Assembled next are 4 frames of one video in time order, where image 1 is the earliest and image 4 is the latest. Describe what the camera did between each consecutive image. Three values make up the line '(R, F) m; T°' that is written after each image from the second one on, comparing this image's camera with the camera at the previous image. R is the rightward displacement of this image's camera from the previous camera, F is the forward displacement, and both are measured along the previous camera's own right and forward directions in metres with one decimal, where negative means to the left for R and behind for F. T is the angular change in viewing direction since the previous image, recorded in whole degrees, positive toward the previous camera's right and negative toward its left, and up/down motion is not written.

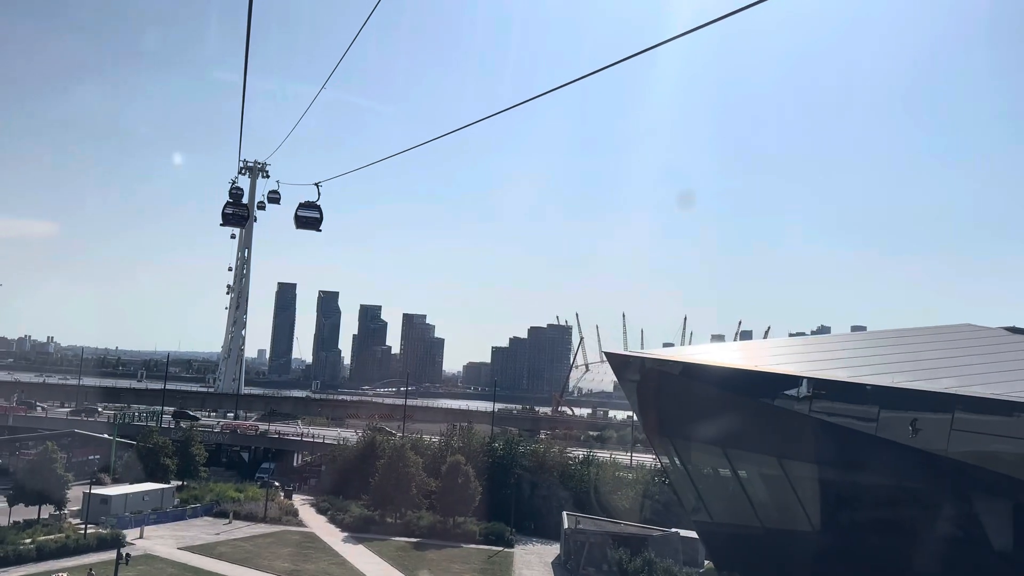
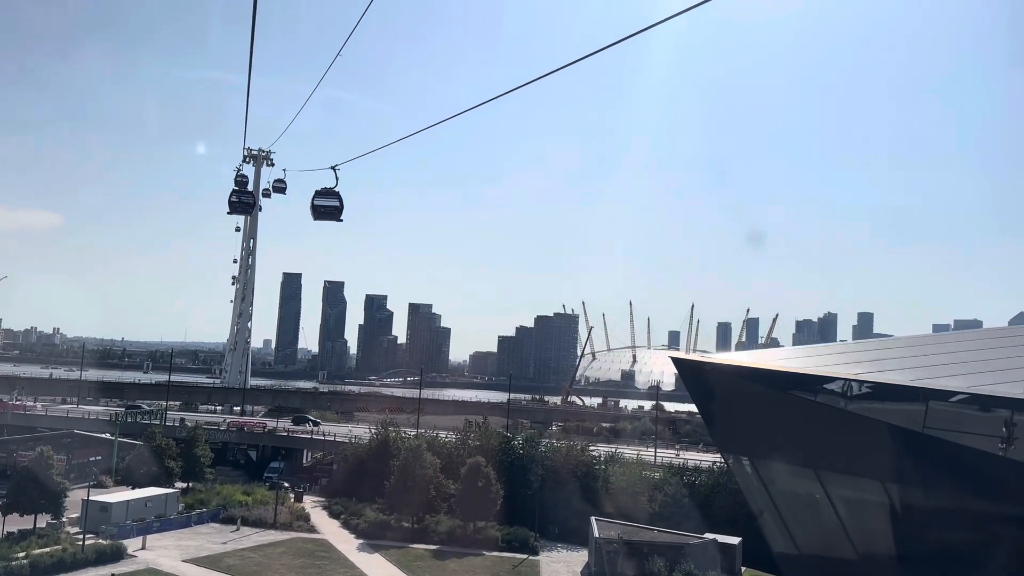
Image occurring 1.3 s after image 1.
(-0.5, +1.5) m; 0°
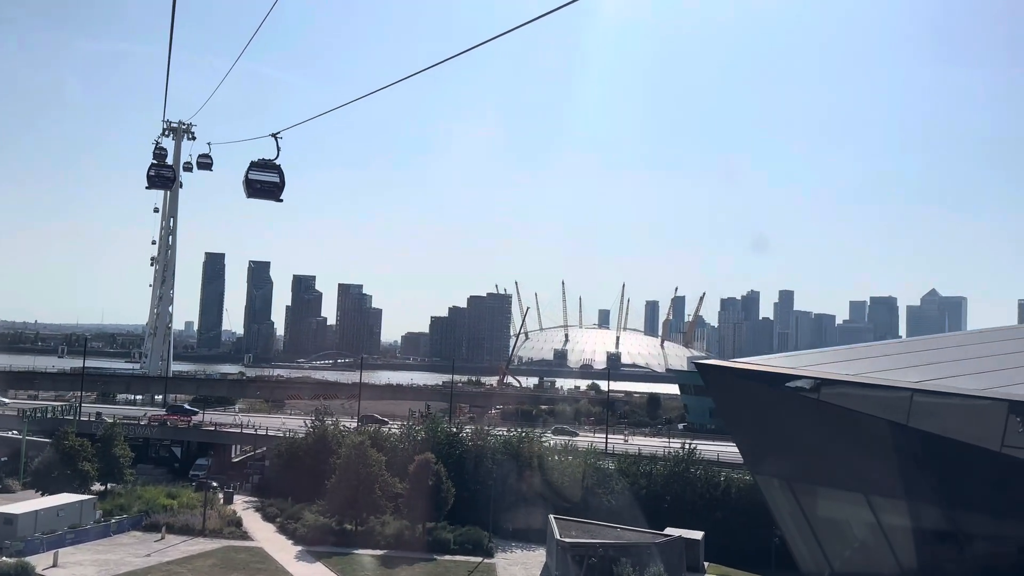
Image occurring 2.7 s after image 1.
(-0.5, +1.6) m; +5°
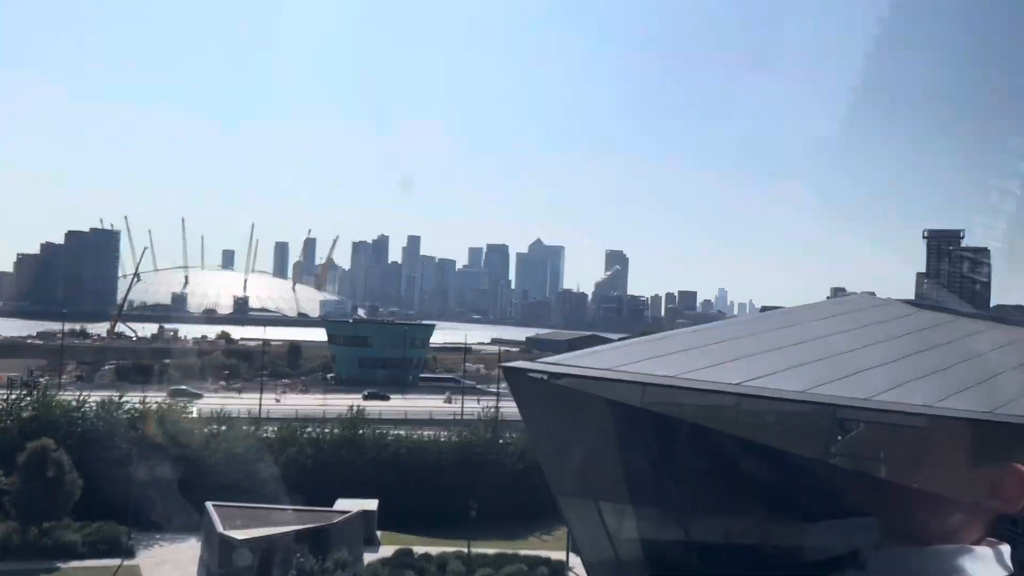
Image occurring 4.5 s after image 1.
(-0.7, +2.0) m; +25°
